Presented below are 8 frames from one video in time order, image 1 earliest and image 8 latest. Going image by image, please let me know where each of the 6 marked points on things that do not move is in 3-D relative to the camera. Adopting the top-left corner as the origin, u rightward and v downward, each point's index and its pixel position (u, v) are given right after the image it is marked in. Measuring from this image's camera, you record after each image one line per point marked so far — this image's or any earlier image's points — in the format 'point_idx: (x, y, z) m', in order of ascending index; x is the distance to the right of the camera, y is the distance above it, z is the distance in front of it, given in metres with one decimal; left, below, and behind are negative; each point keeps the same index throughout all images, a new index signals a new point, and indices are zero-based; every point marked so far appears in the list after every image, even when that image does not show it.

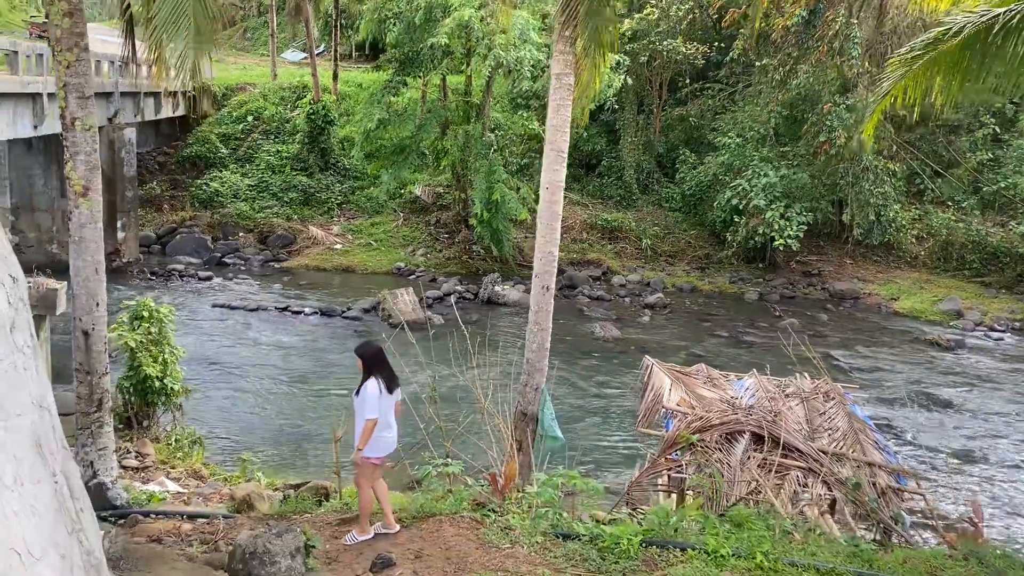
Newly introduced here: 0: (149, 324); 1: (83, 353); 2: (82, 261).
0: (-4.3, -0.4, +10.4) m
1: (-3.1, -0.5, +6.4) m
2: (-3.1, +0.2, +6.3) m
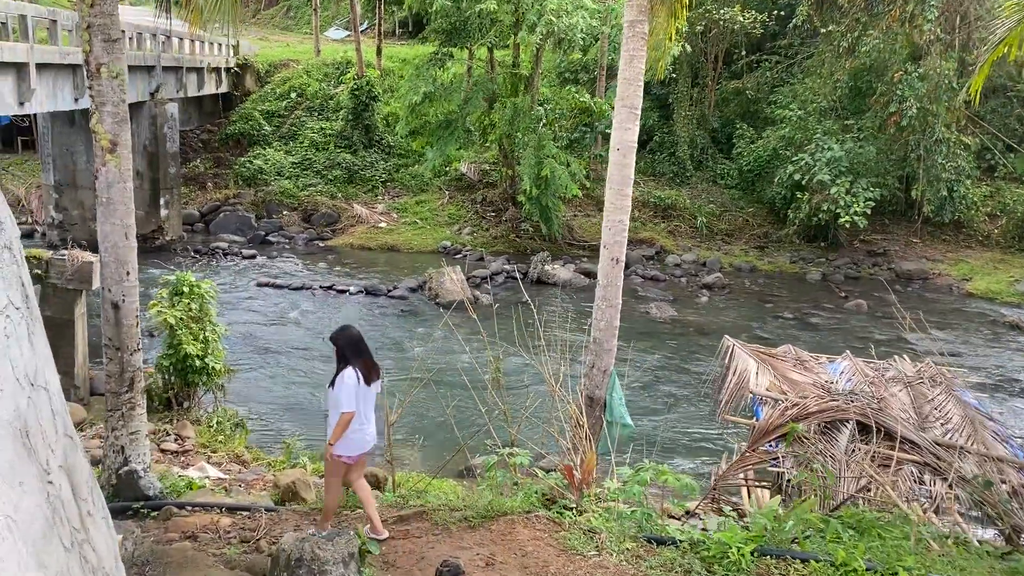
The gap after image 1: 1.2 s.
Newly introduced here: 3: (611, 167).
0: (-3.6, -0.1, +9.8) m
1: (-2.6, -0.3, +5.8) m
2: (-2.6, +0.4, +5.6) m
3: (+0.9, +1.1, +7.6) m
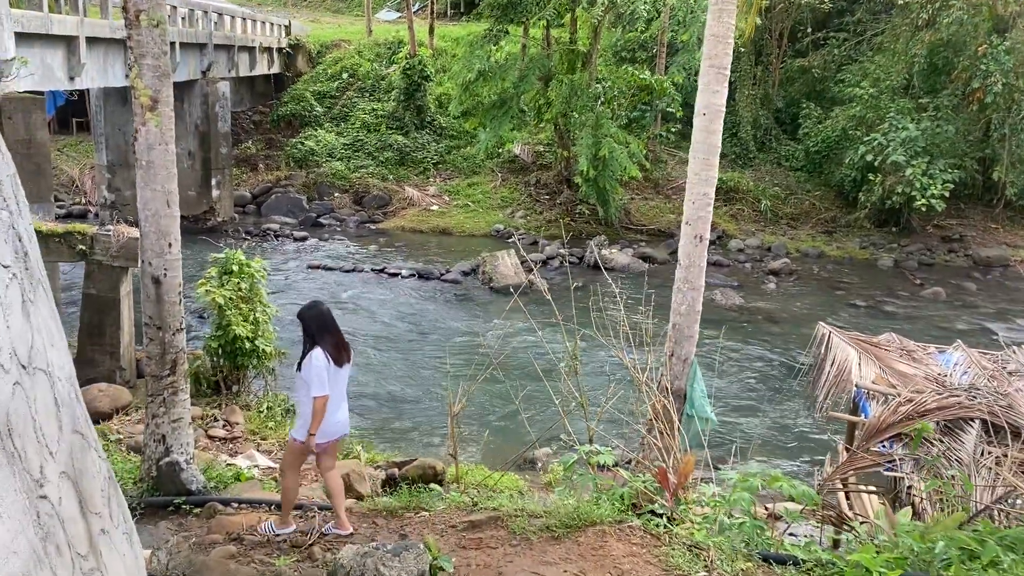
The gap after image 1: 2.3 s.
0: (-2.9, +0.1, +9.4) m
1: (-2.1, -0.1, +5.2) m
2: (-2.1, +0.6, +5.1) m
3: (+1.4, +1.2, +6.9) m
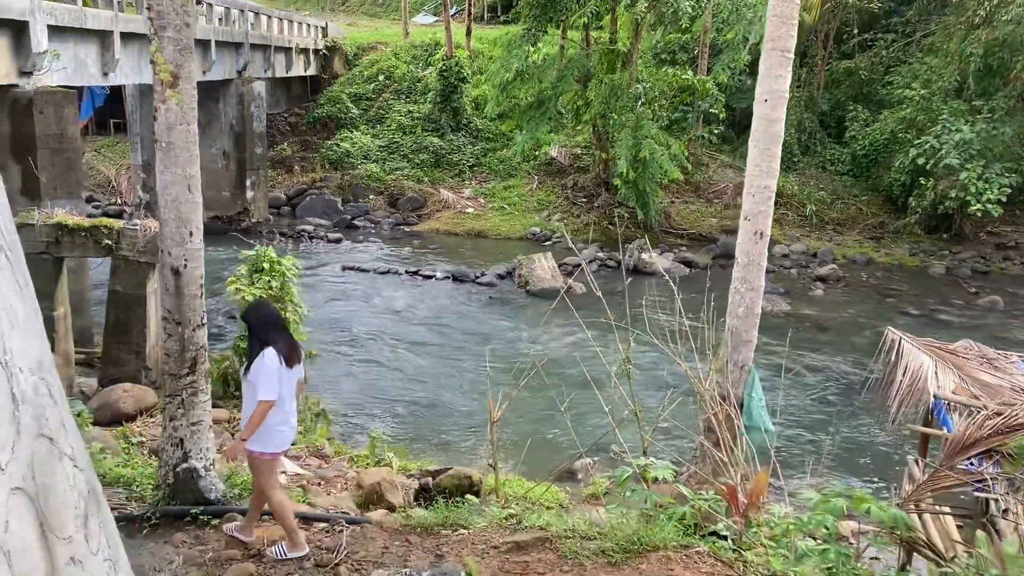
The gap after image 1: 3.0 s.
0: (-2.5, +0.1, +9.0) m
1: (-1.9, -0.1, +4.9) m
2: (-1.8, +0.6, +4.7) m
3: (+1.8, +1.2, +6.4) m
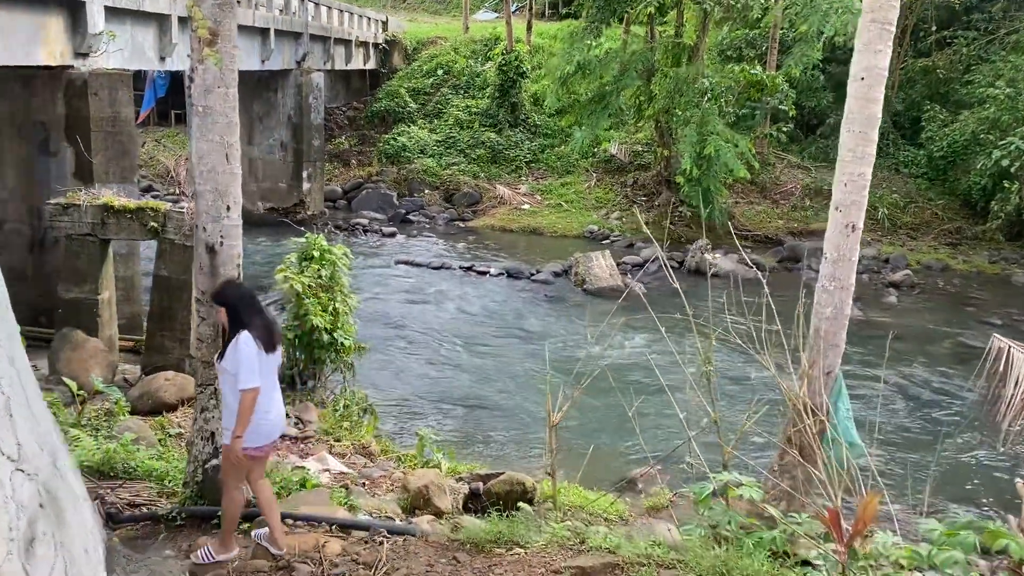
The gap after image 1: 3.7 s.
0: (-1.9, +0.2, +8.6) m
1: (-1.5, 0.0, +4.5) m
2: (-1.5, +0.7, +4.3) m
3: (+2.2, +1.2, +5.7) m
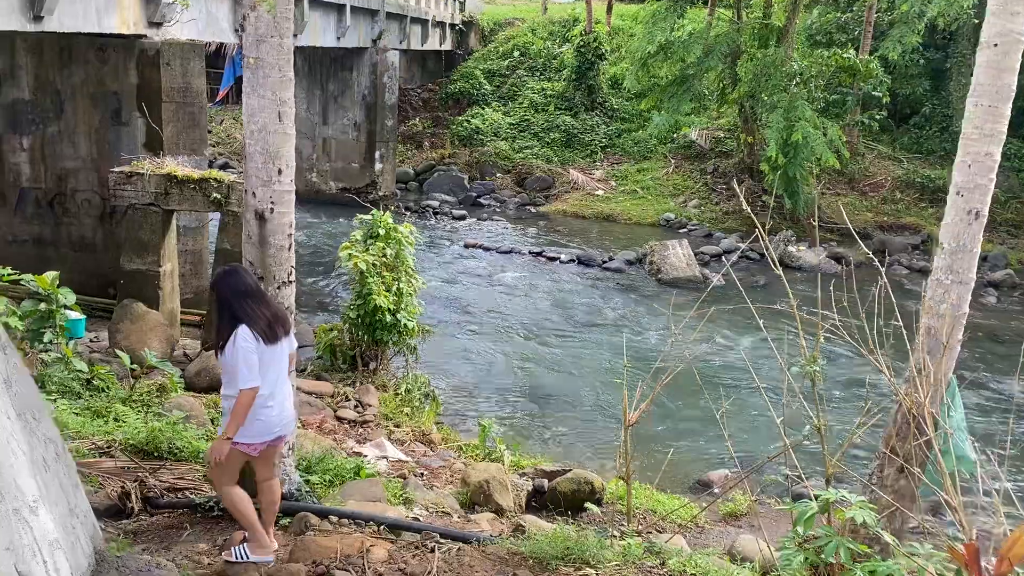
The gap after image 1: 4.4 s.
0: (-1.2, +0.4, +8.3) m
1: (-1.2, +0.2, +4.1) m
2: (-1.1, +0.8, +3.9) m
3: (+2.7, +1.2, +5.1) m
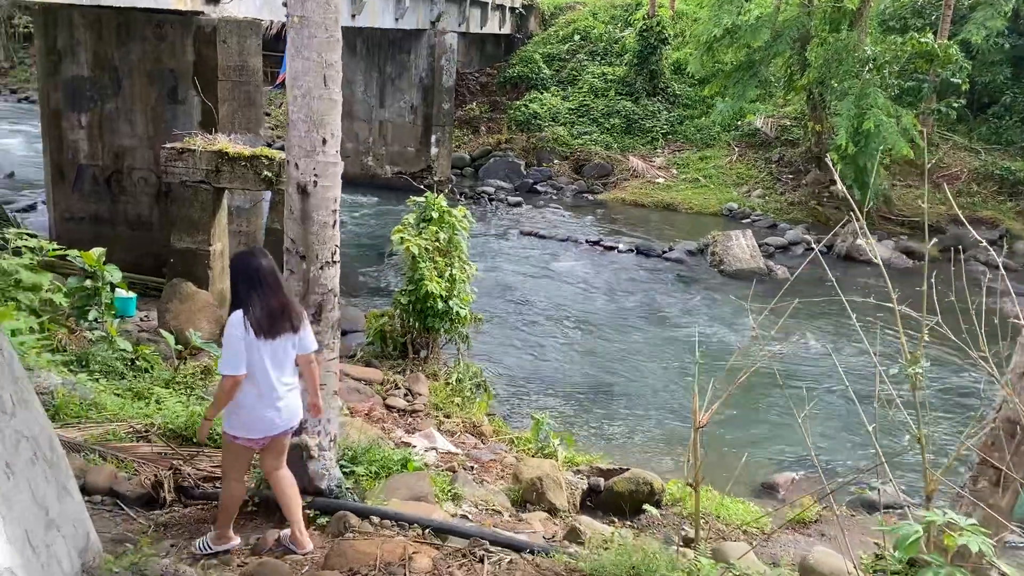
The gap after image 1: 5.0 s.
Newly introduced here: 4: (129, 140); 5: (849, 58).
0: (-0.7, +0.6, +8.0) m
1: (-0.9, +0.3, +3.8) m
2: (-0.9, +0.9, +3.6) m
3: (+3.0, +1.3, +4.5) m
4: (-4.6, +1.8, +10.5) m
5: (+6.6, +4.5, +17.2) m
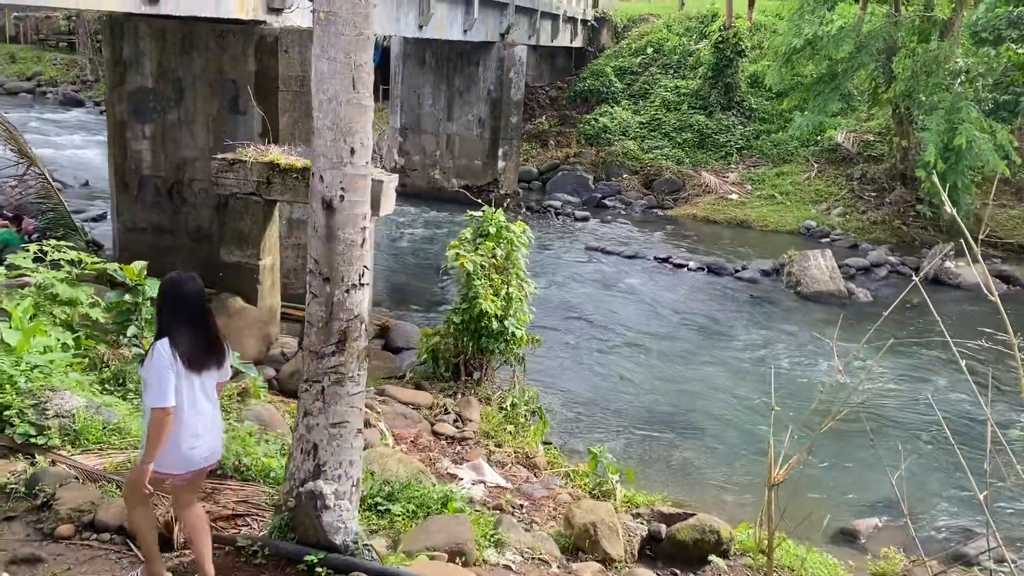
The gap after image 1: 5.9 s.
0: (-0.2, +0.4, +7.6) m
1: (-0.7, +0.2, +3.4) m
2: (-0.7, +0.8, +3.3) m
3: (+3.3, +1.1, +3.8) m
4: (-3.8, +1.6, +10.4) m
5: (+7.9, +4.0, +16.2) m
